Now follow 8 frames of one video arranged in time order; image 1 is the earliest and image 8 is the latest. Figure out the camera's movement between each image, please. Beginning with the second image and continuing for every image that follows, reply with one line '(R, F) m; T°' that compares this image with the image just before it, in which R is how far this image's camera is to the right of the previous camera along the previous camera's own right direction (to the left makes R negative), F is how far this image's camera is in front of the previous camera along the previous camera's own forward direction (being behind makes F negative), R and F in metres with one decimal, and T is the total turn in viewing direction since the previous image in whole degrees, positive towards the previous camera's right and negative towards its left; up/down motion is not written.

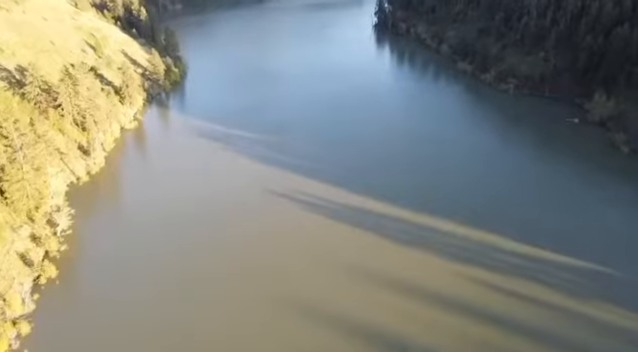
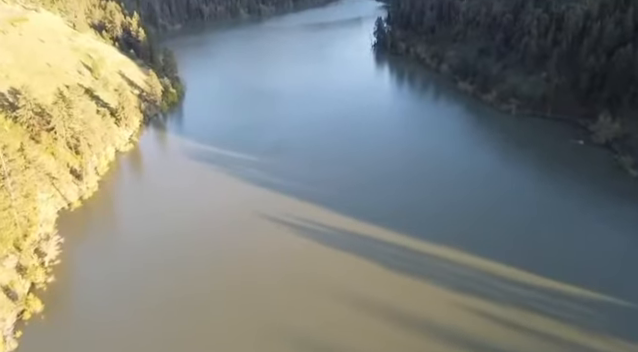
(0.0, +1.0) m; 0°
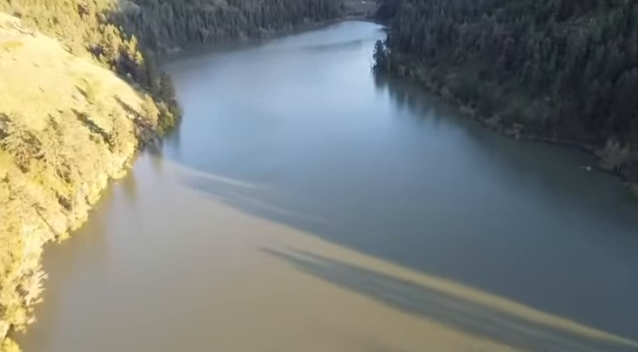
(0.0, +1.4) m; 0°
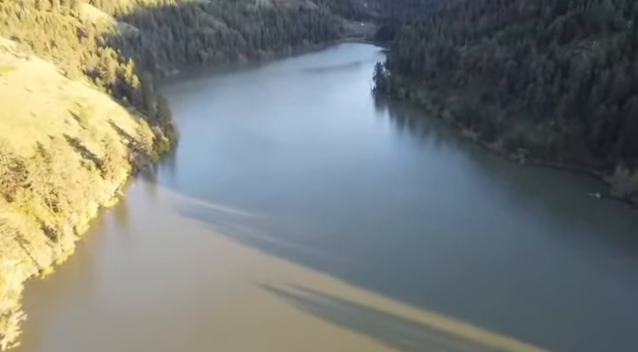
(+0.1, +1.5) m; 0°
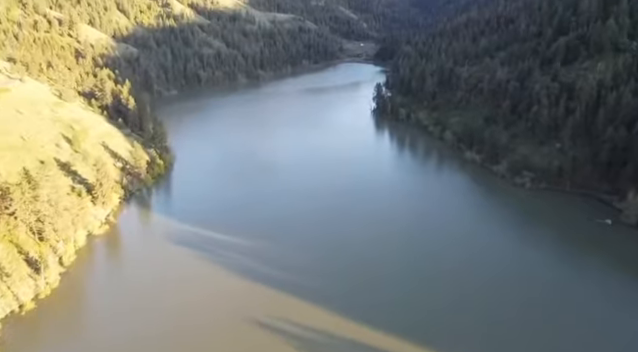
(+0.1, +1.6) m; 0°
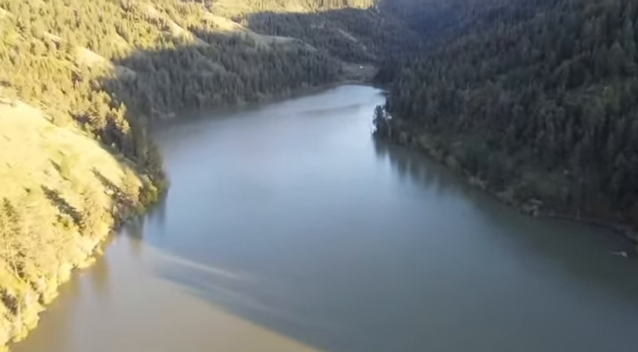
(+0.1, +2.0) m; 0°
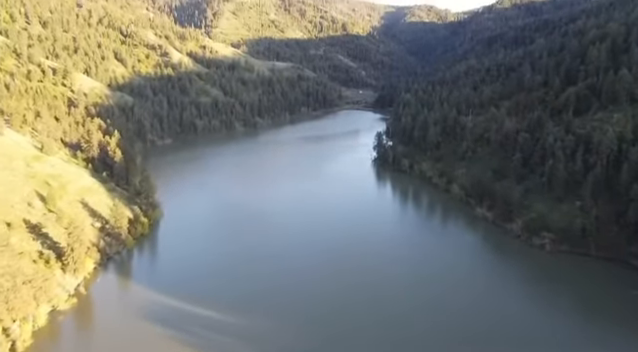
(+0.1, +2.4) m; 0°
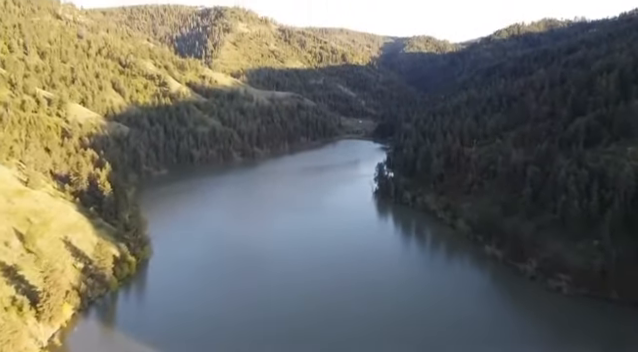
(+0.1, +2.9) m; 0°
